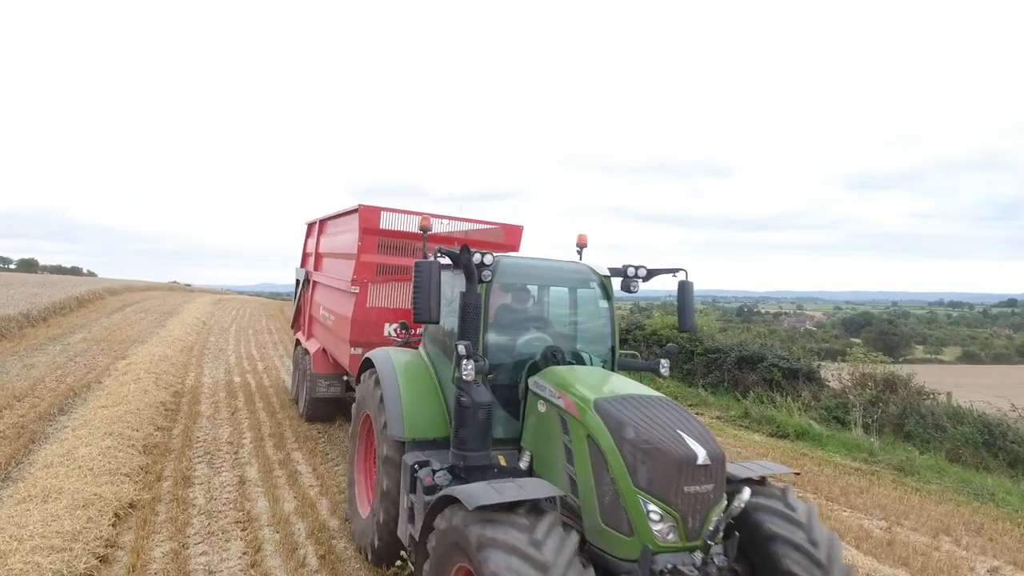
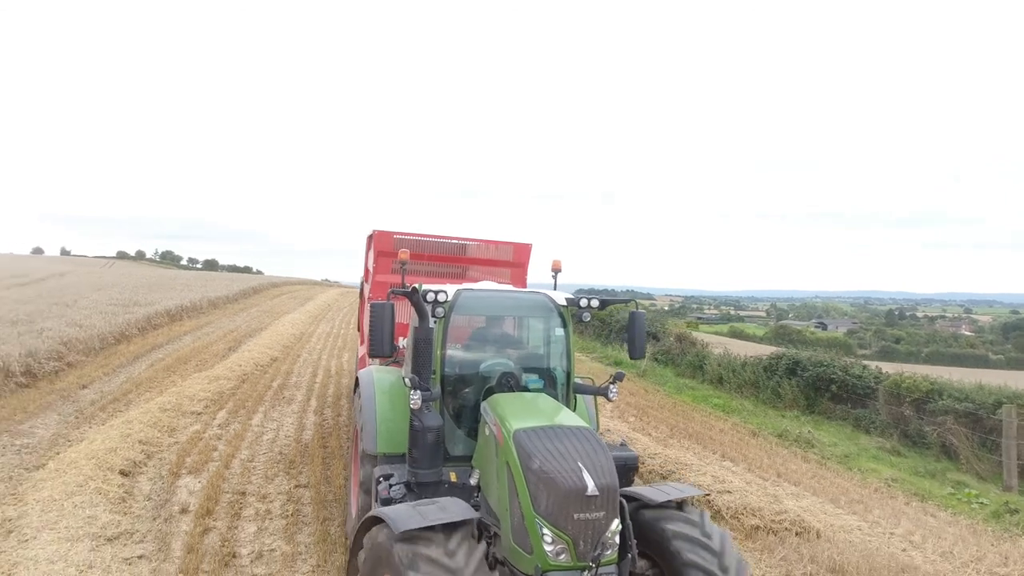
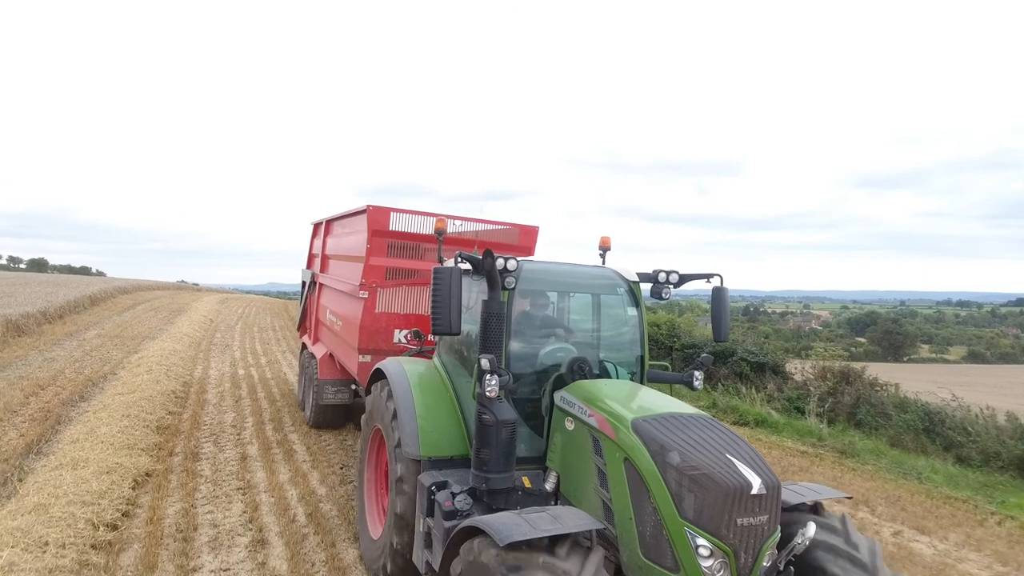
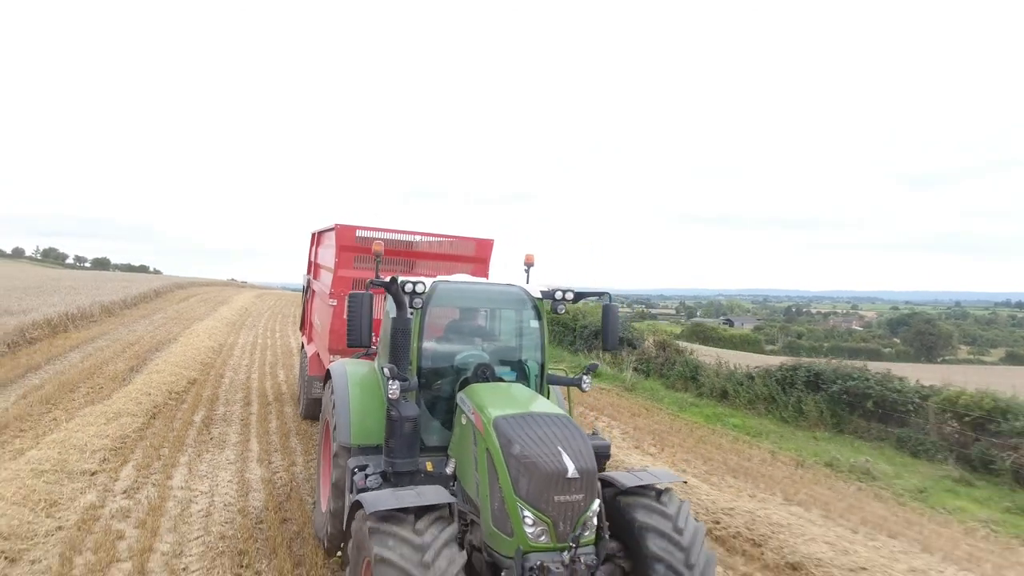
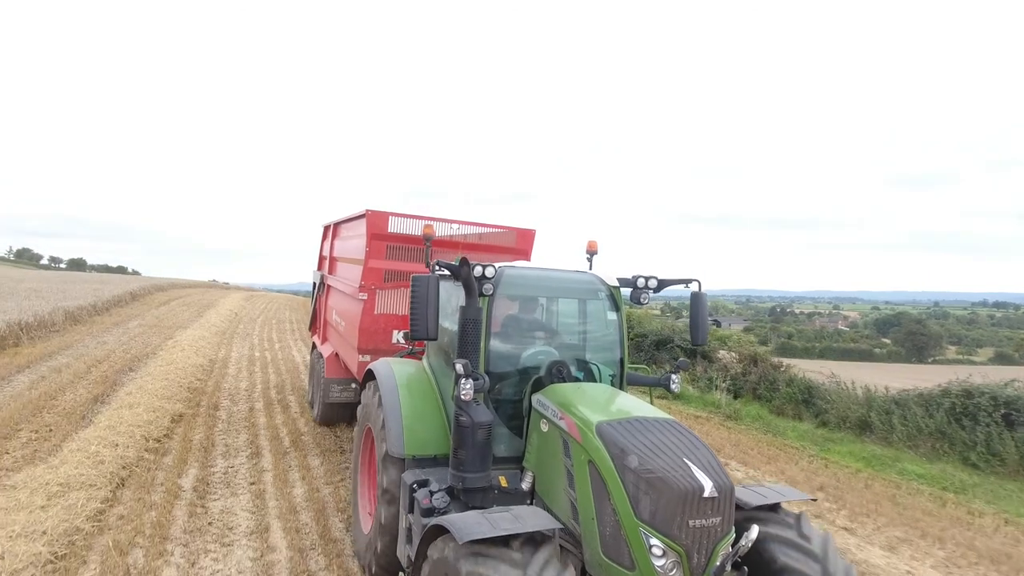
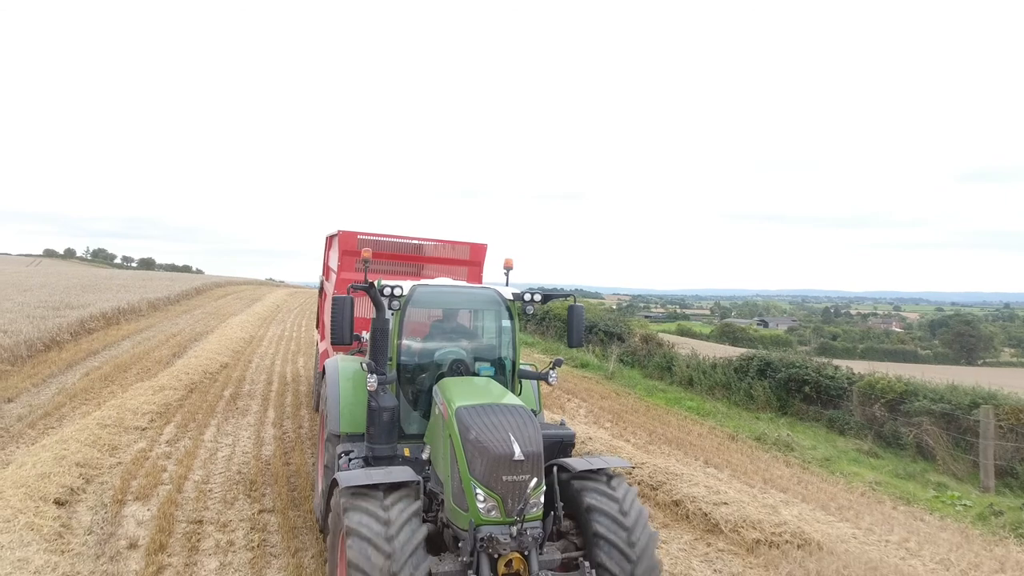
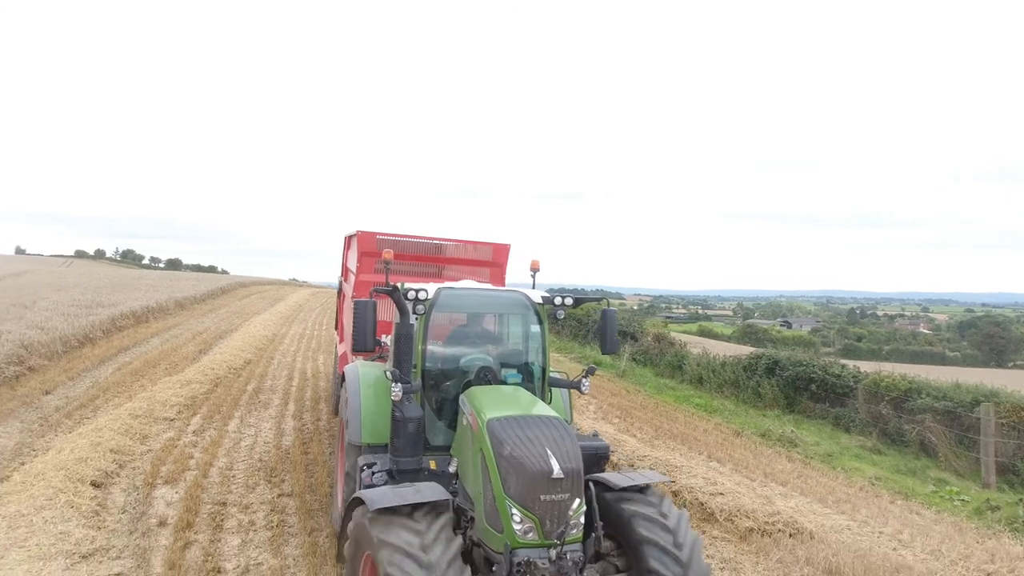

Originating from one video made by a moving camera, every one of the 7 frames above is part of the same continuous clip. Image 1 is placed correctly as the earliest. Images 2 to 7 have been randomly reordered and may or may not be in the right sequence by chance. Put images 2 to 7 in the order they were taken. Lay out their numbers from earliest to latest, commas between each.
3, 5, 4, 6, 7, 2
